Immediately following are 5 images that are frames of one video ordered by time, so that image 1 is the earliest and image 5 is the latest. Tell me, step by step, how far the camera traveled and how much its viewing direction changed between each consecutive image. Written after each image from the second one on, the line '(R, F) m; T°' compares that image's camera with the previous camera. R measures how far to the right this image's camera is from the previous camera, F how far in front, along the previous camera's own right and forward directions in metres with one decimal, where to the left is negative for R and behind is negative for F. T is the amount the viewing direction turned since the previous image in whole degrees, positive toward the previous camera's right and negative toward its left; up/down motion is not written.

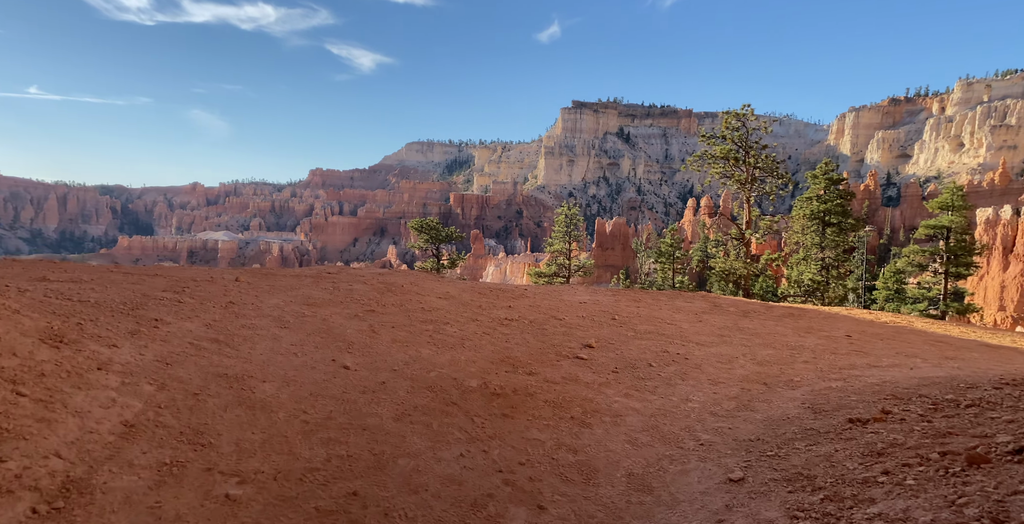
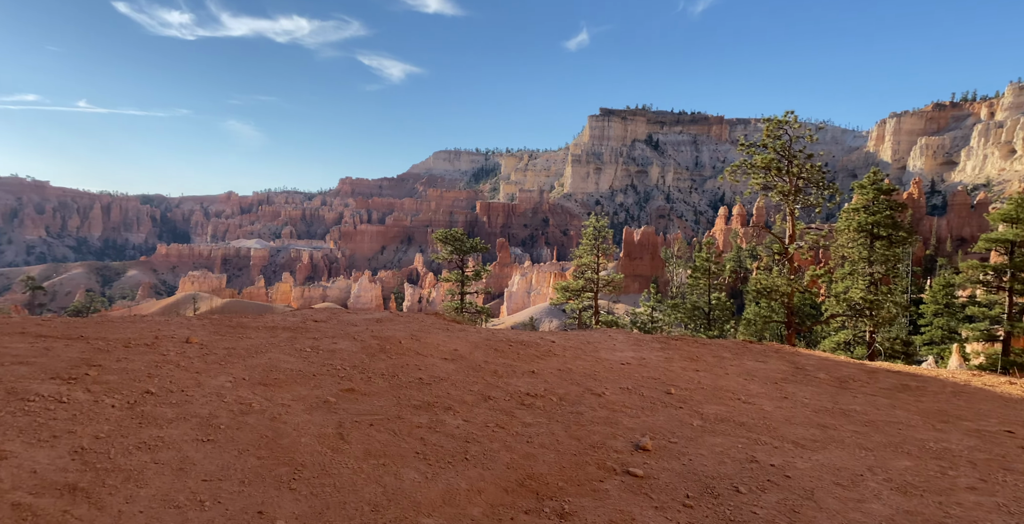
(0.0, +2.3) m; -2°
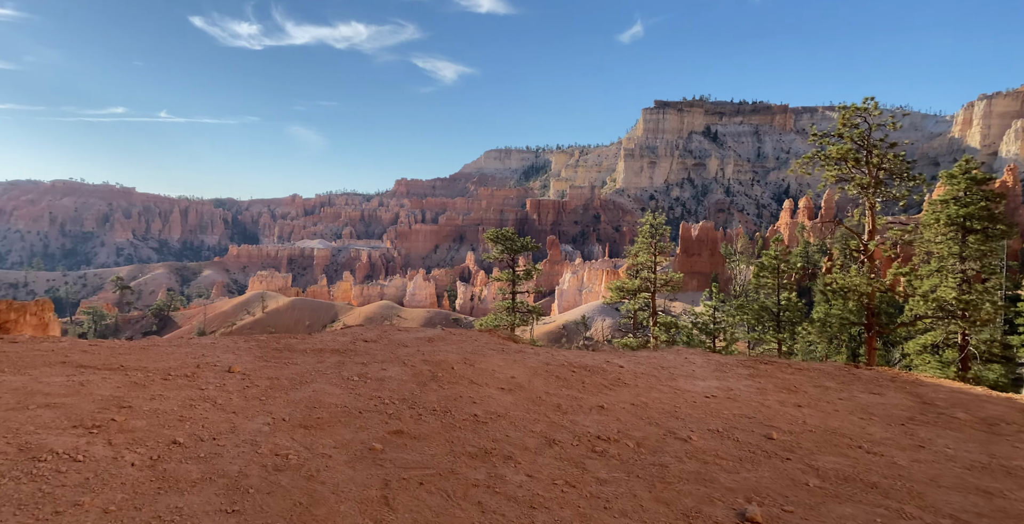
(-0.1, +0.9) m; -5°
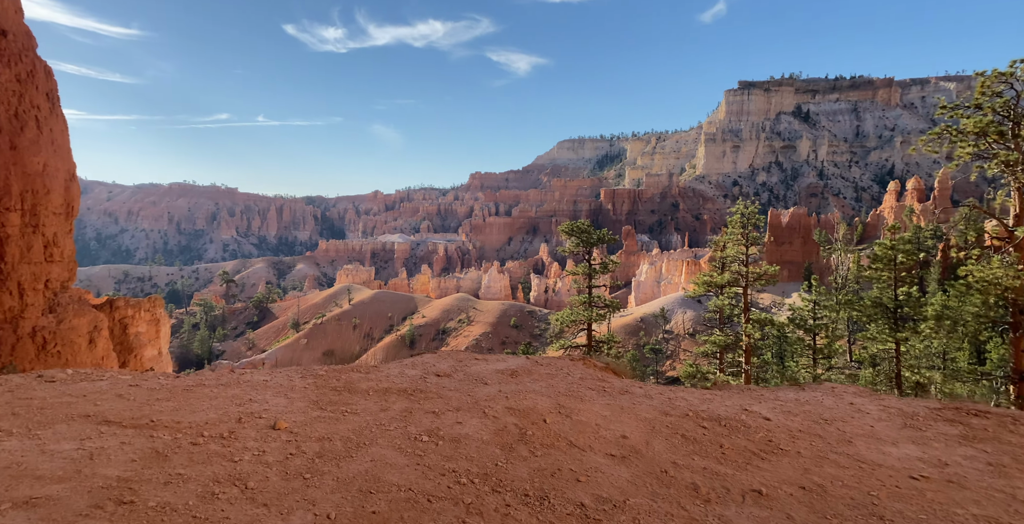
(-0.4, +1.8) m; -7°
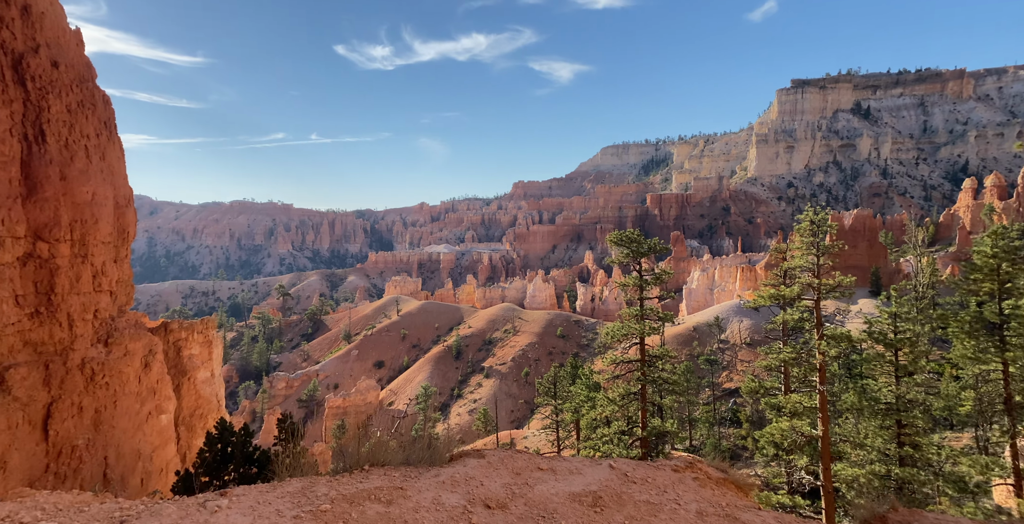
(-0.3, +2.6) m; -4°
